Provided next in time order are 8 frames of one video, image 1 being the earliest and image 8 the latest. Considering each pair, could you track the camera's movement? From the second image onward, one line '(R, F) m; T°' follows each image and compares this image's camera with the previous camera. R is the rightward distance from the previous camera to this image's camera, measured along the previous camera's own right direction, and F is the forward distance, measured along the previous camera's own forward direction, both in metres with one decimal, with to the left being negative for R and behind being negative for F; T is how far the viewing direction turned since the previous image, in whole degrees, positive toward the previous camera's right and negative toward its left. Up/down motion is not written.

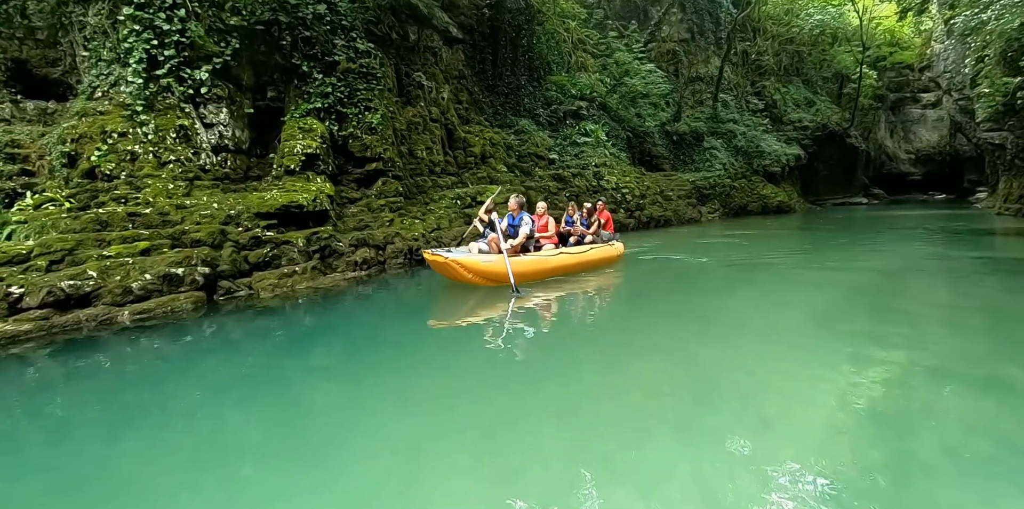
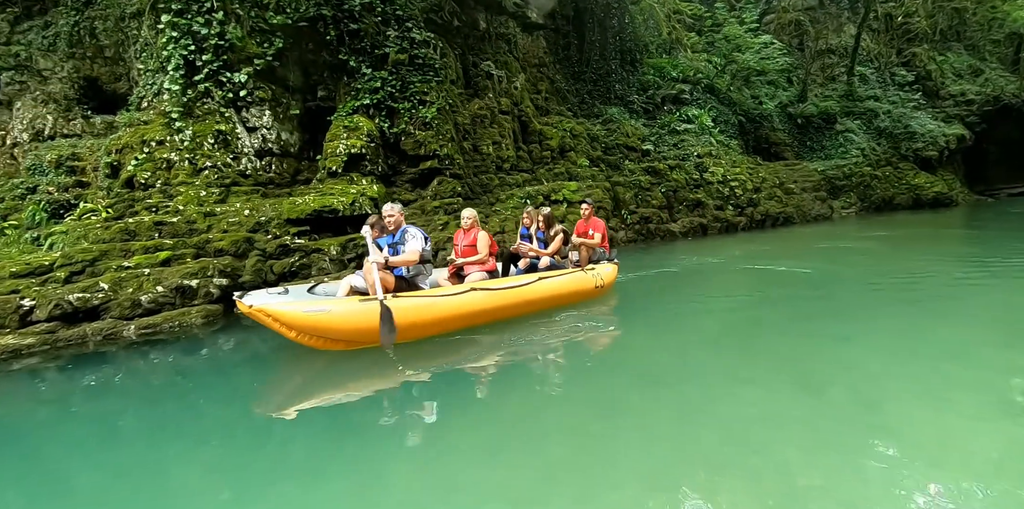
(+0.4, +1.6) m; -13°
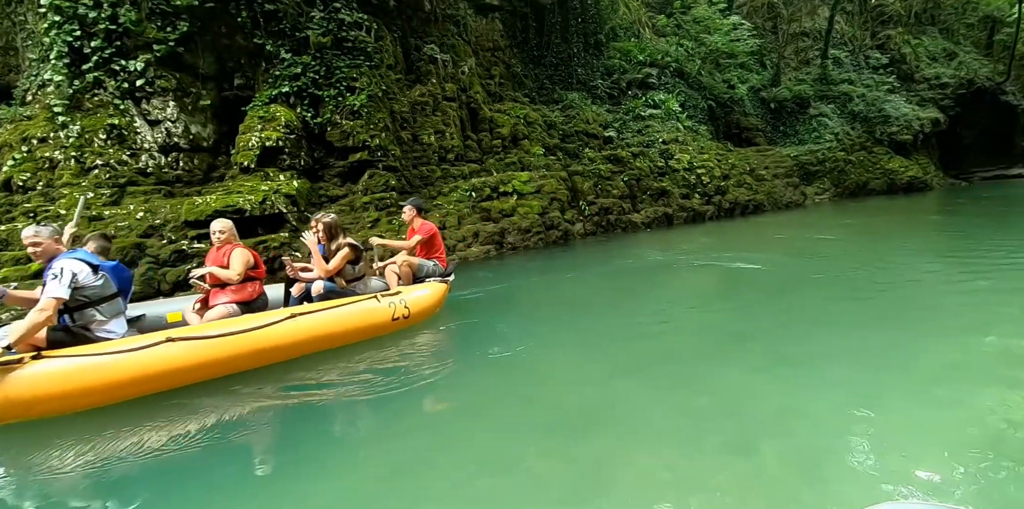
(+0.7, +0.6) m; +1°
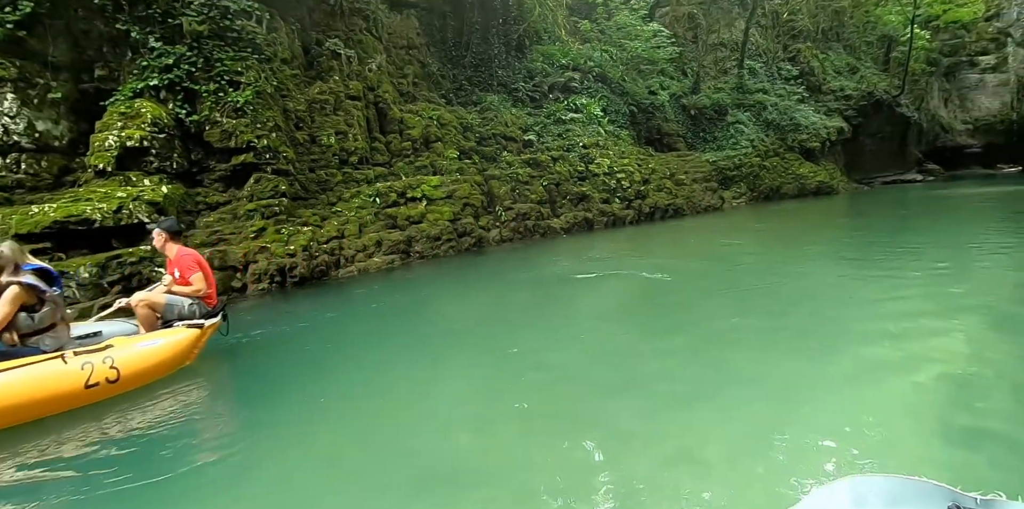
(+0.6, +0.3) m; +6°
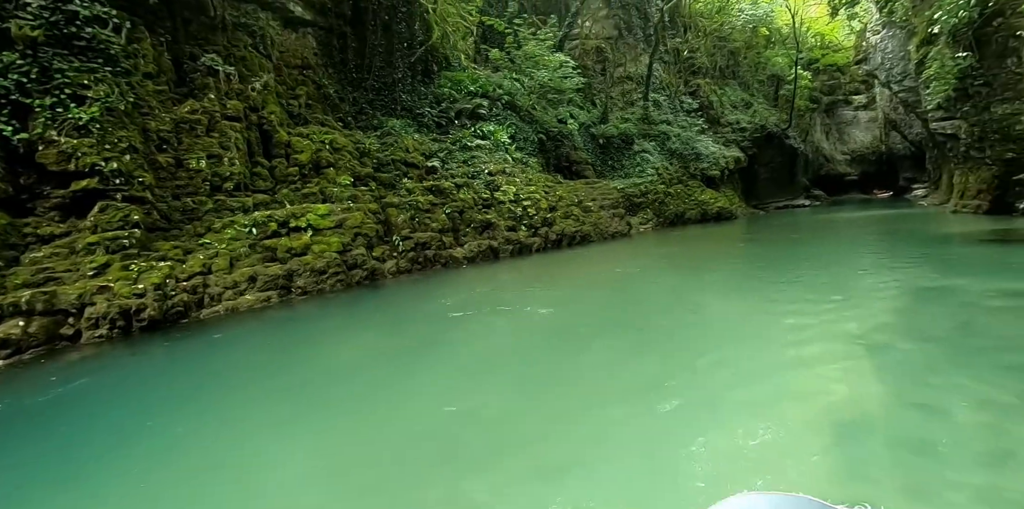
(+0.6, +0.1) m; +8°
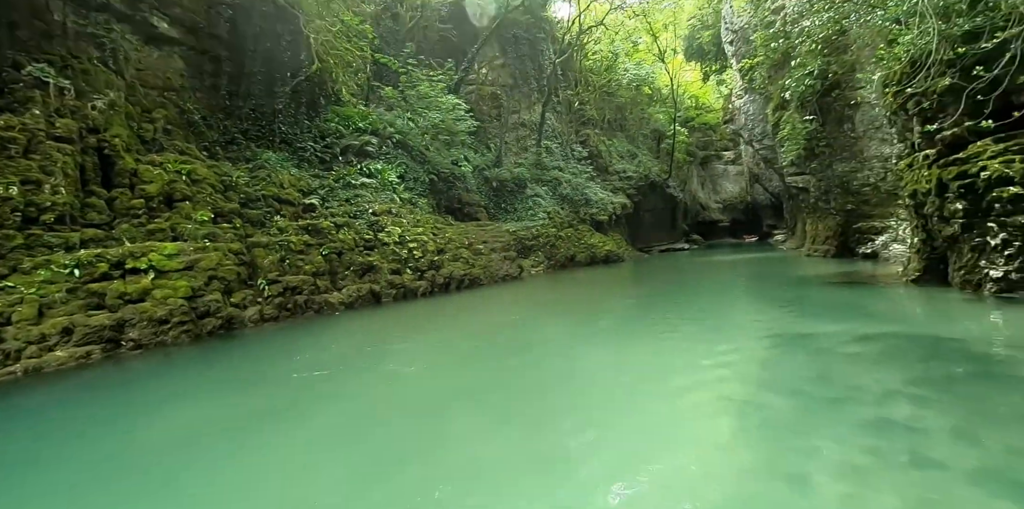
(+0.4, +0.2) m; +12°
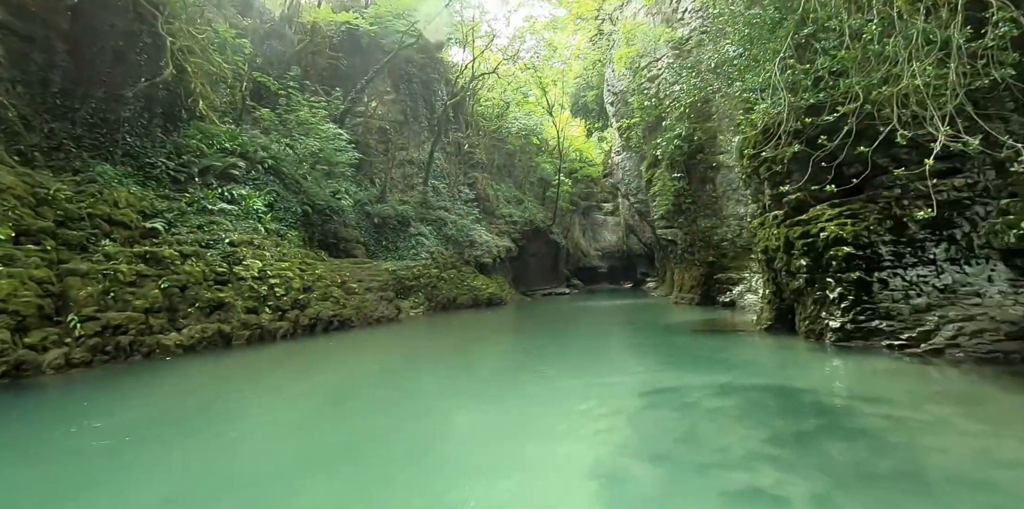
(+0.1, +0.2) m; +15°
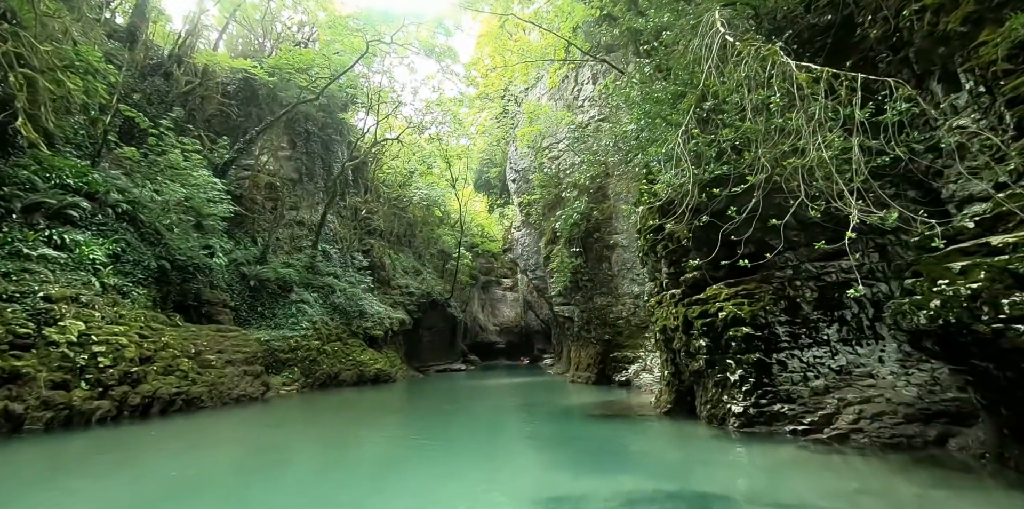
(0.0, +0.2) m; +13°
